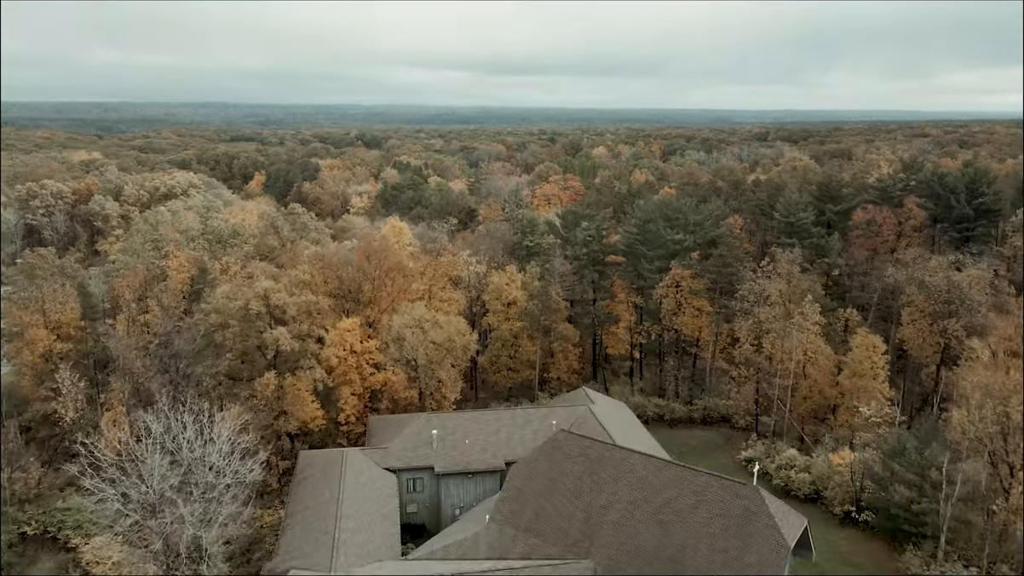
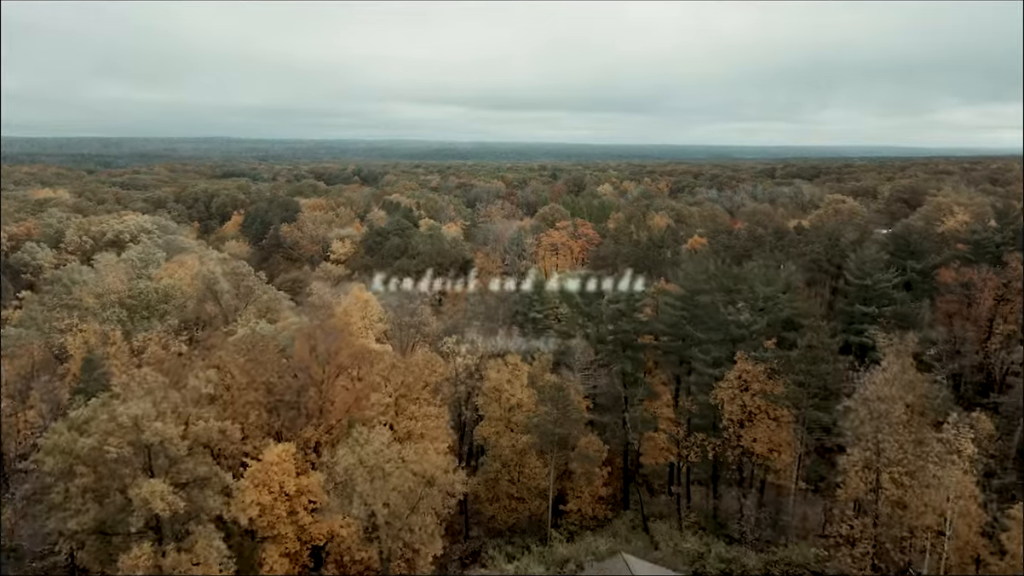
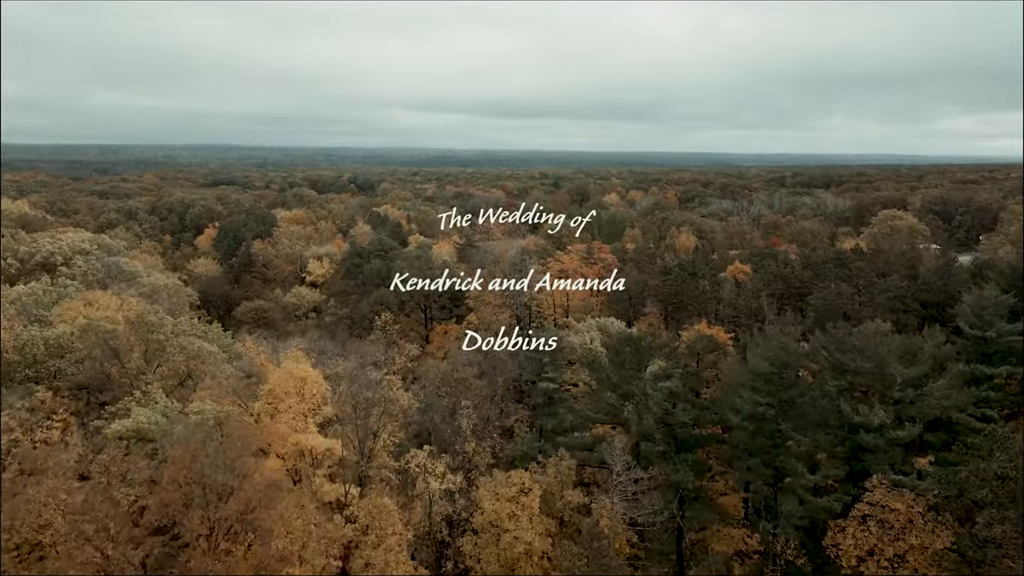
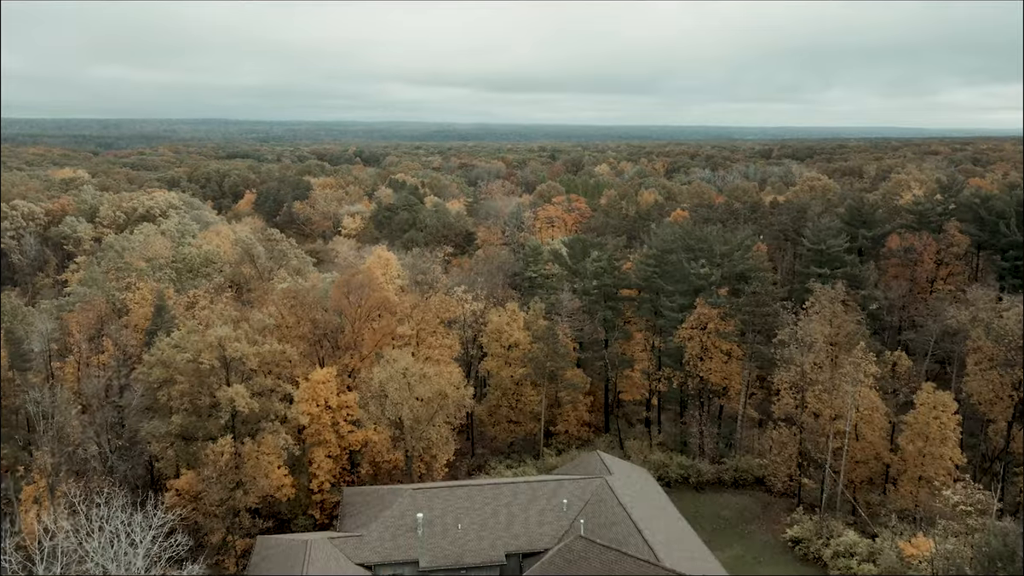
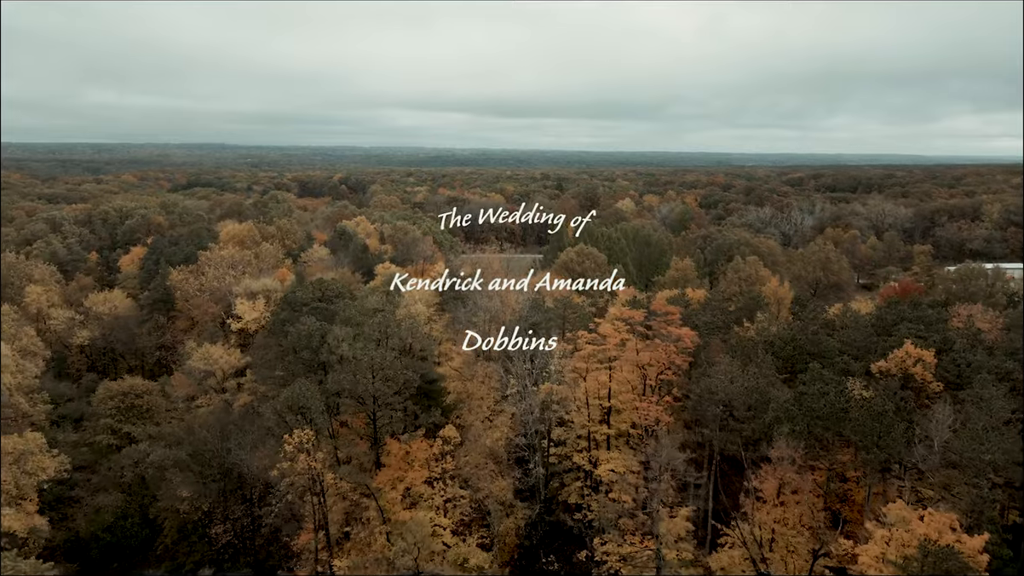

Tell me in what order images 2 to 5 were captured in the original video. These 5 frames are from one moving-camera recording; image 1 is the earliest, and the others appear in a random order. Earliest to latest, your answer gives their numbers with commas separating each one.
4, 2, 3, 5
